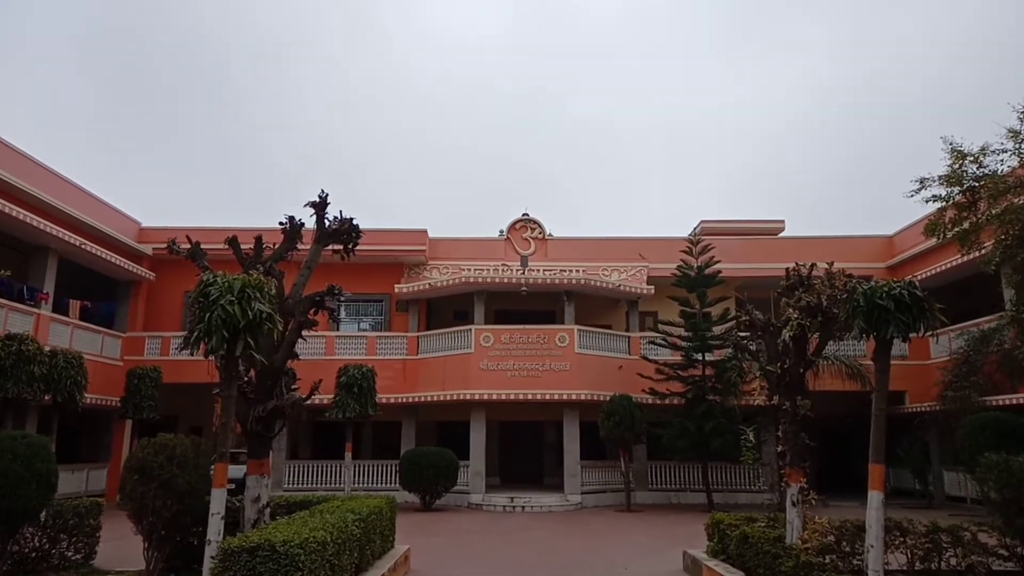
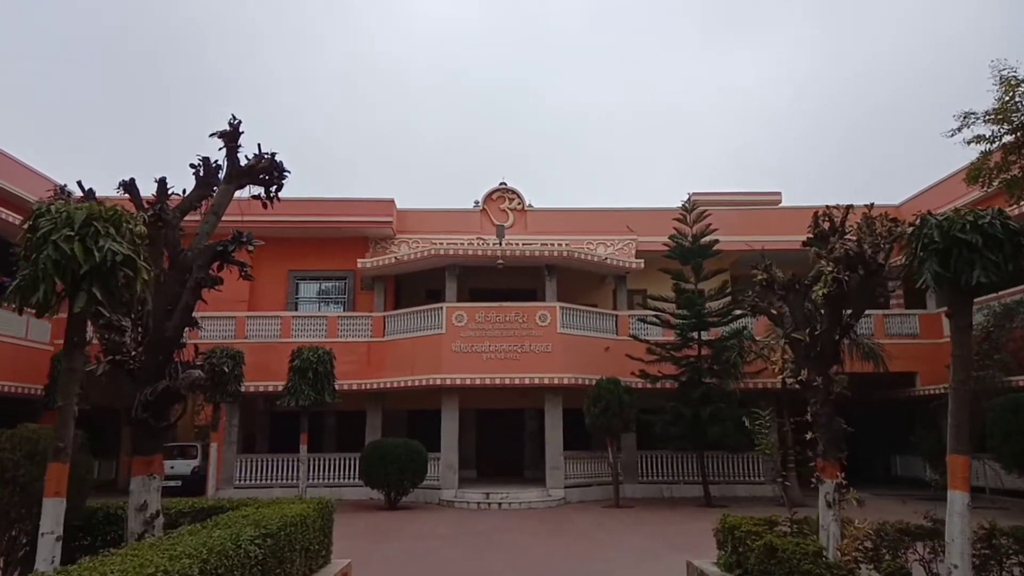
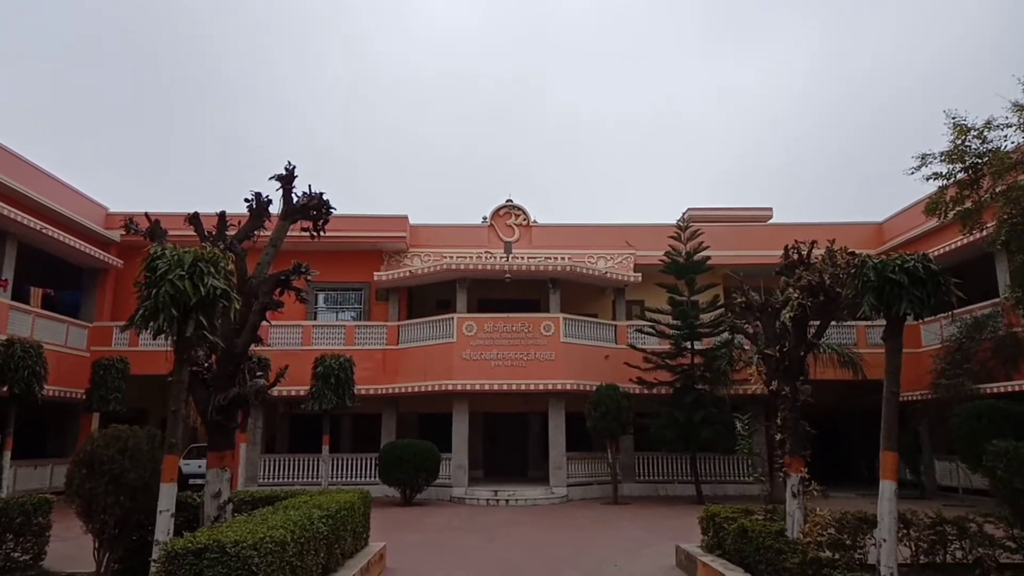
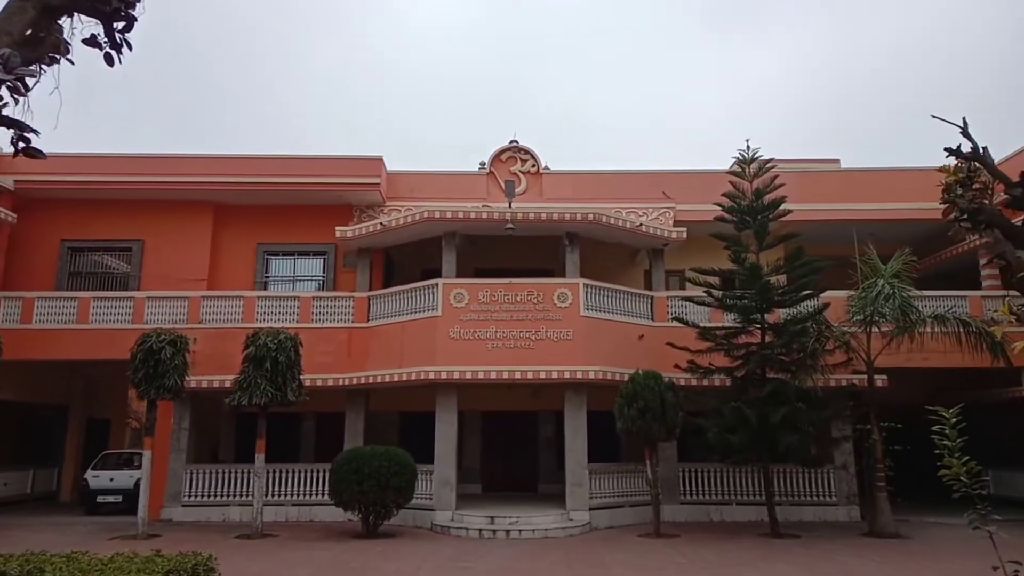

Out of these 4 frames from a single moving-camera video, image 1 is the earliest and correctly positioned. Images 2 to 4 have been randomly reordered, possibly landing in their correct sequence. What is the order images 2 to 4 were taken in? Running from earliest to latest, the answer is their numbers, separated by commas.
3, 2, 4
